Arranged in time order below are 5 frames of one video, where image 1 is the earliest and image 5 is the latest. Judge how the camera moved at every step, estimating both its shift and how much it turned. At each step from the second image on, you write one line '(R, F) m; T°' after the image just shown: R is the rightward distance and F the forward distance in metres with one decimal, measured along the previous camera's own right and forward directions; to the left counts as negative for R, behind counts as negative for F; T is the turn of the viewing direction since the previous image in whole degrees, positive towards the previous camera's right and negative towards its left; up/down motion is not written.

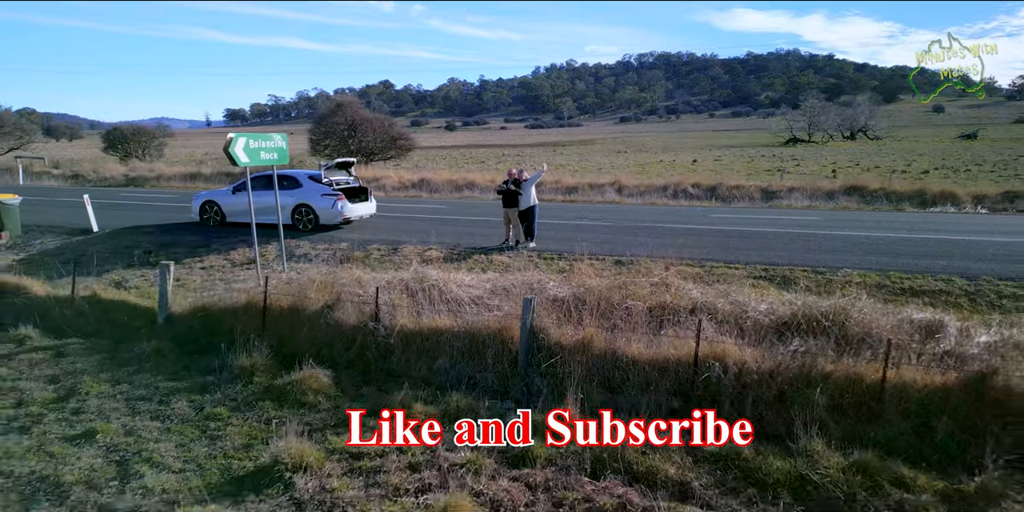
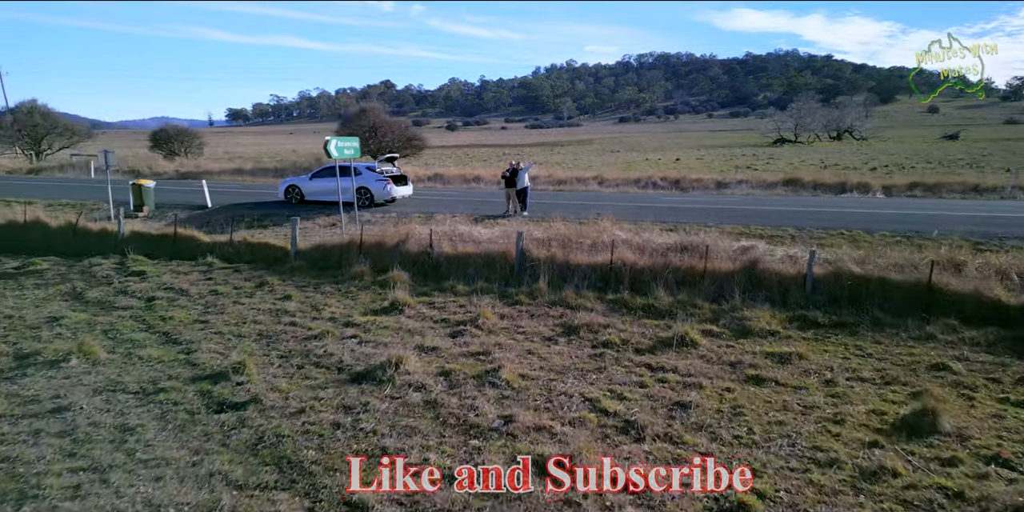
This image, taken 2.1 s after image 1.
(0.0, -5.0) m; 0°
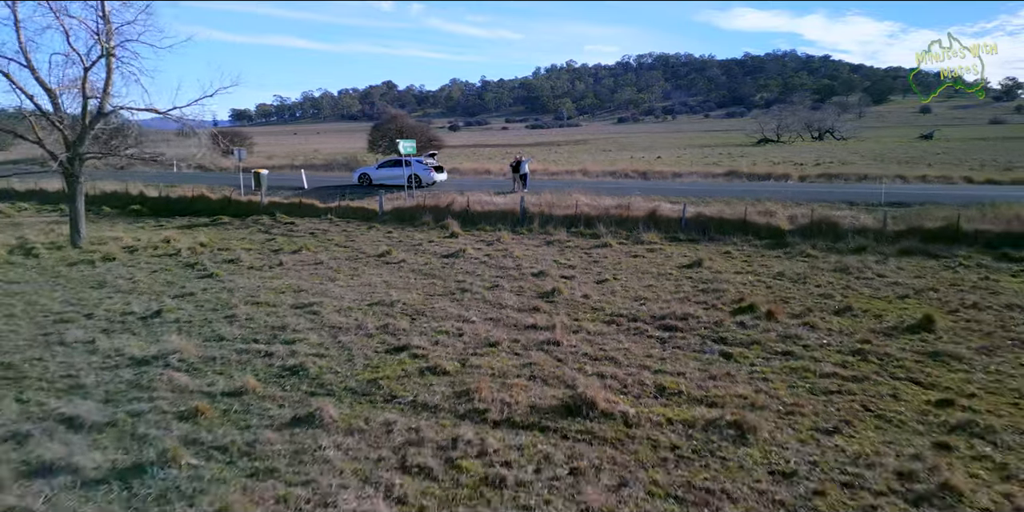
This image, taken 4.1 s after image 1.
(-0.2, -8.1) m; 0°
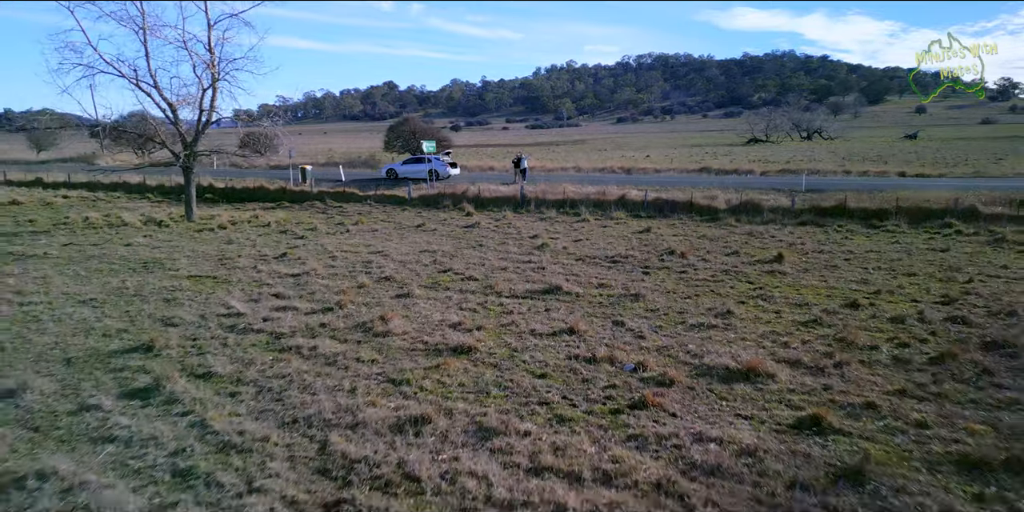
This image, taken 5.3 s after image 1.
(-0.1, -5.6) m; 0°
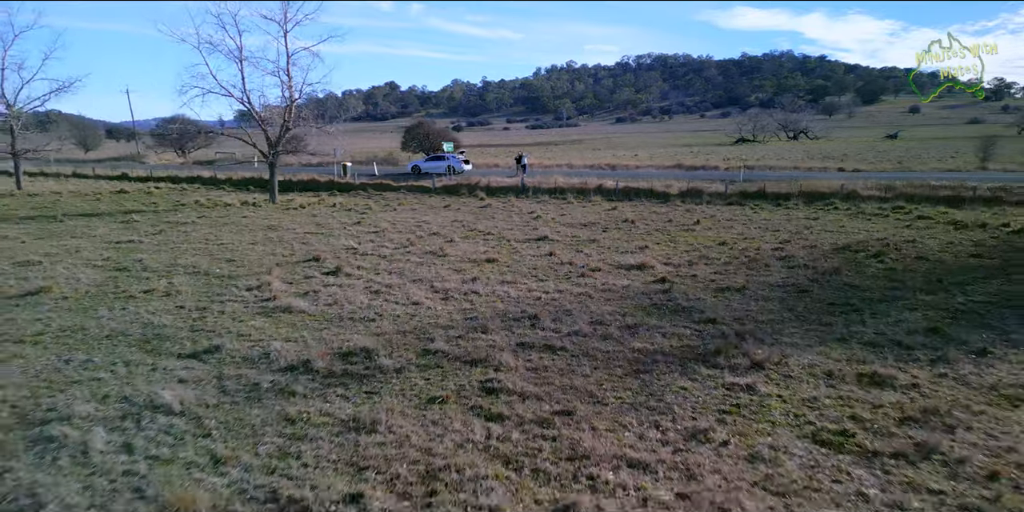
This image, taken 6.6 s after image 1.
(-0.1, -7.4) m; 0°
